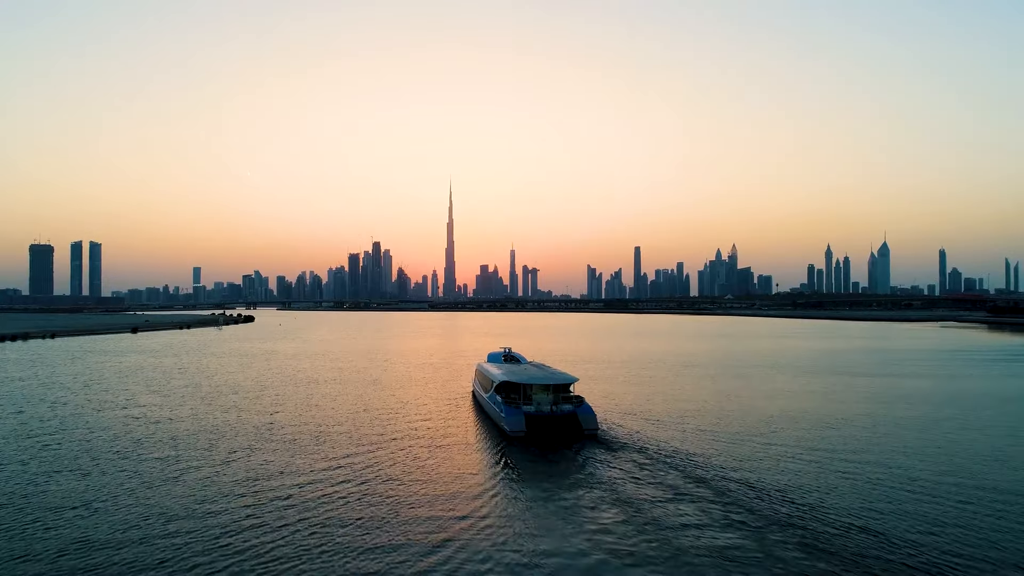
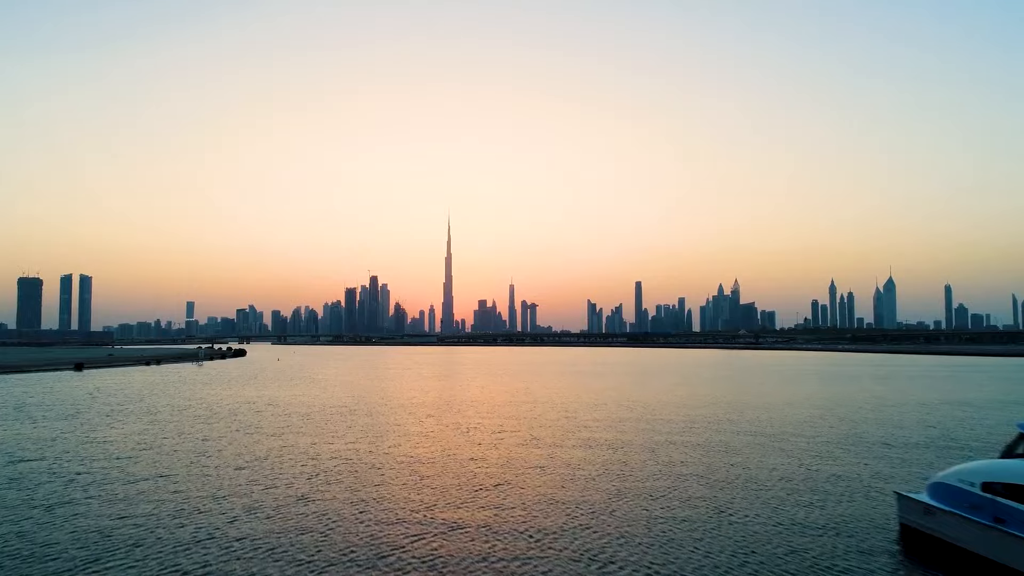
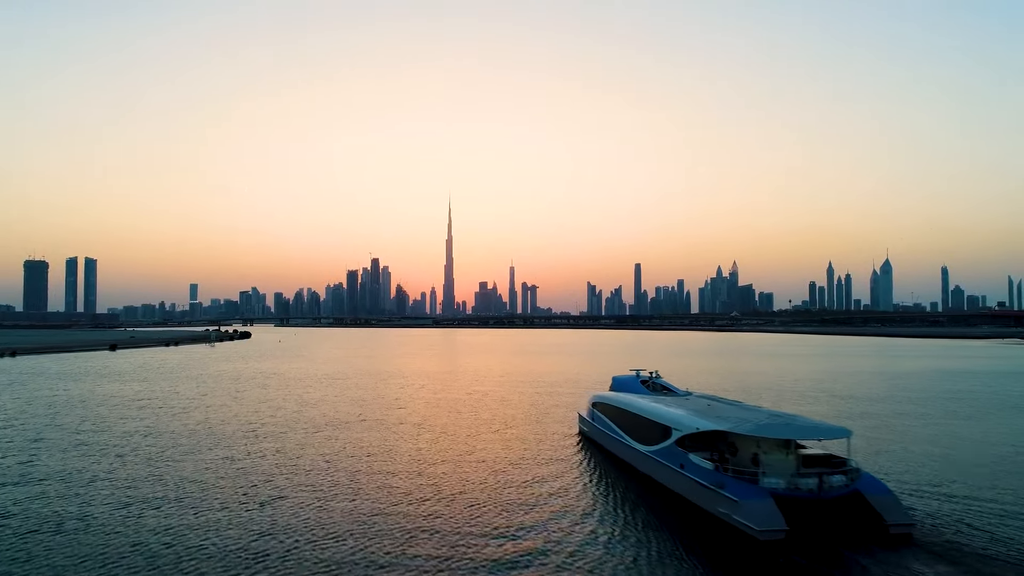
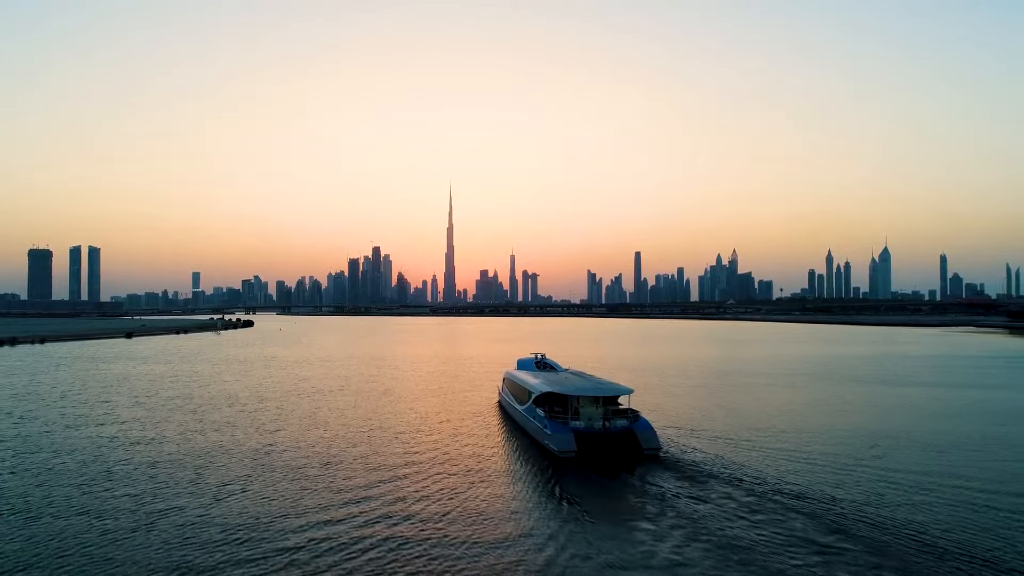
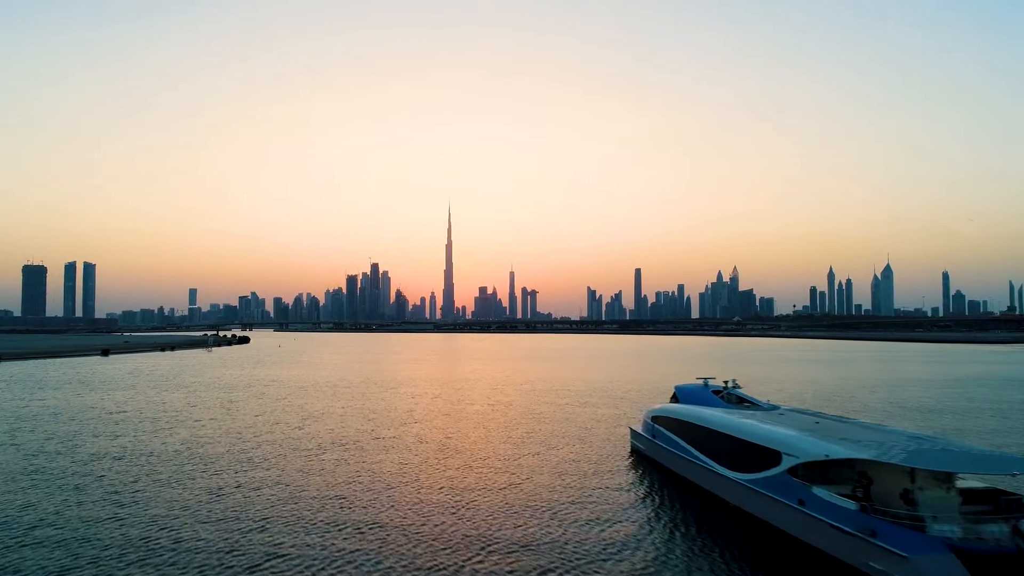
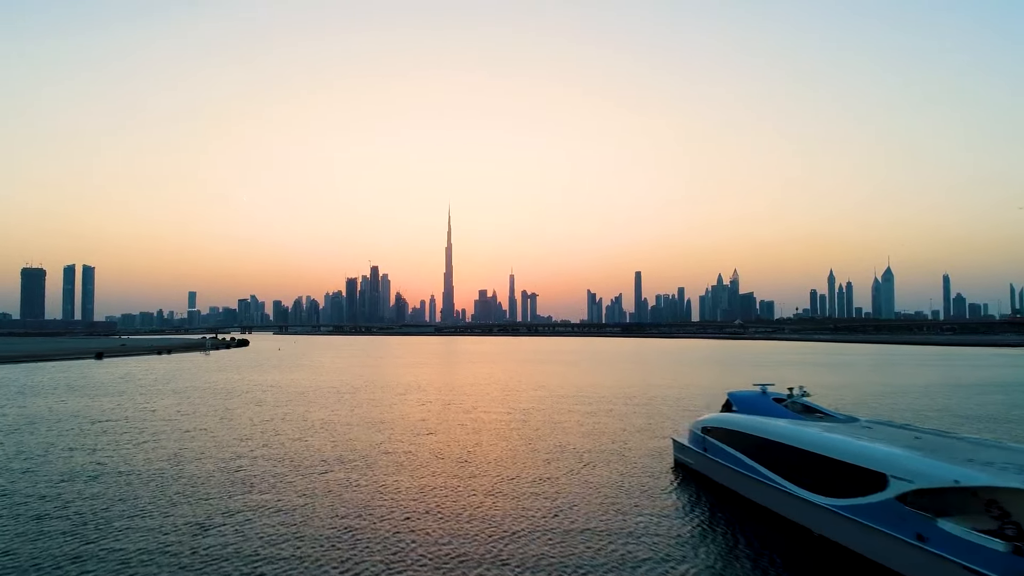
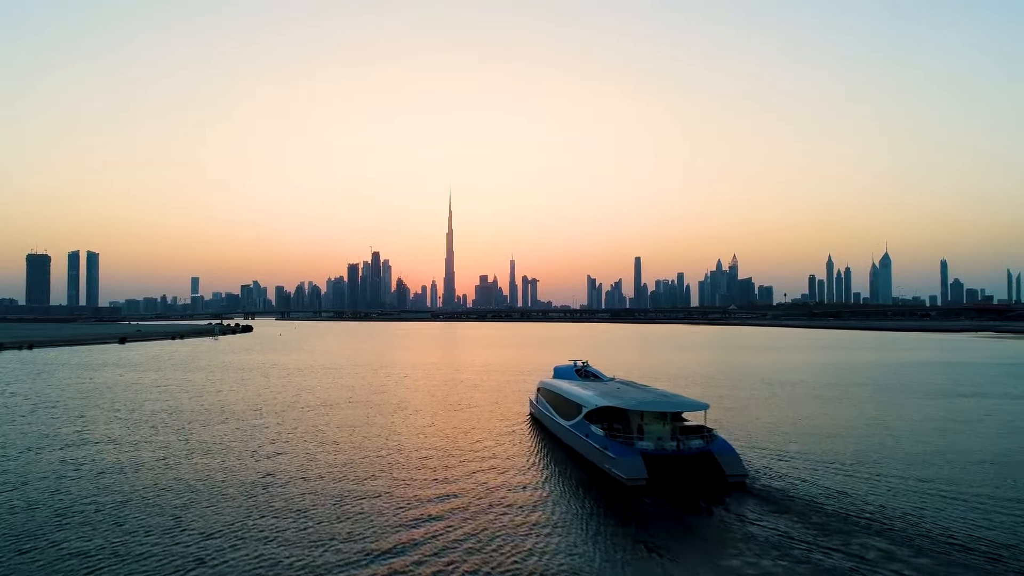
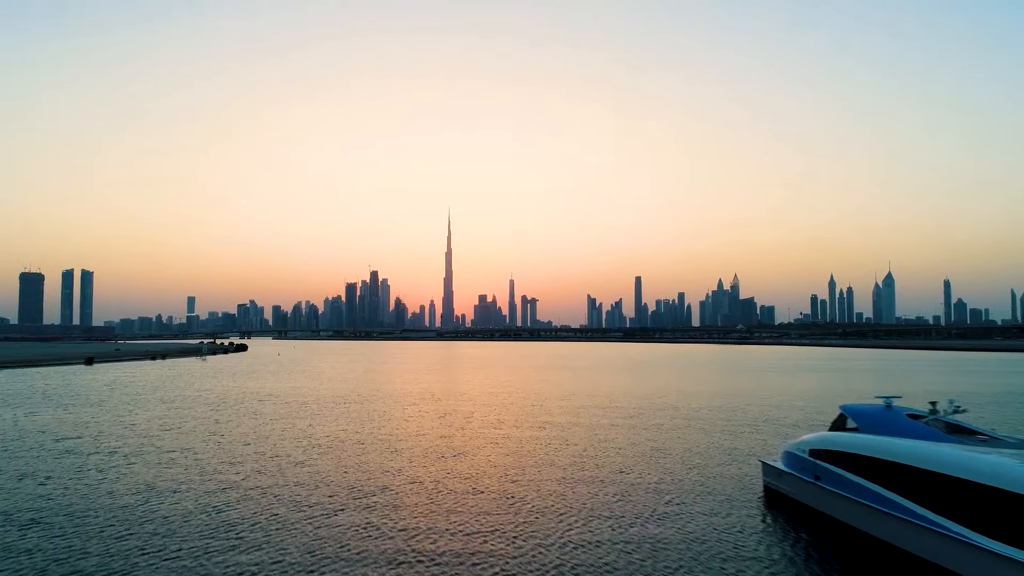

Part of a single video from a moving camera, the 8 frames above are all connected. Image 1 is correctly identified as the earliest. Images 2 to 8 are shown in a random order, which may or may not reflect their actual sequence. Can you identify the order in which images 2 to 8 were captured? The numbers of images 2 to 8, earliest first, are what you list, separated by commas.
4, 7, 3, 5, 6, 8, 2
